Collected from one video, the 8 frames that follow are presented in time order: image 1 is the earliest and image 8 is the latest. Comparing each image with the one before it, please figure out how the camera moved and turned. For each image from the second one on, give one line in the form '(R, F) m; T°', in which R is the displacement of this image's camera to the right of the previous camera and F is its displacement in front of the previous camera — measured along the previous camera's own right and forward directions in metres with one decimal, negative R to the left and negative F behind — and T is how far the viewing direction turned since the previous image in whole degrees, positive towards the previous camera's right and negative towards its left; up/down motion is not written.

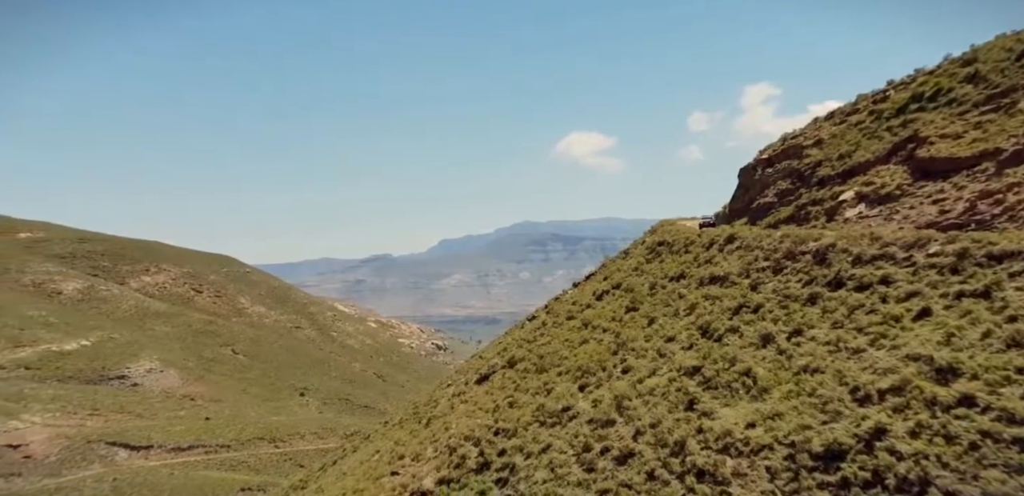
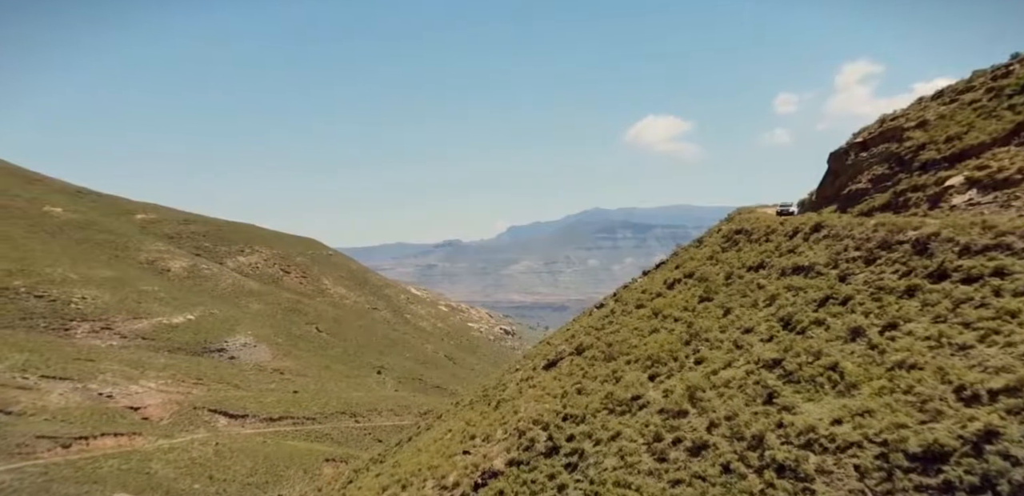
(-0.2, +0.8) m; -5°
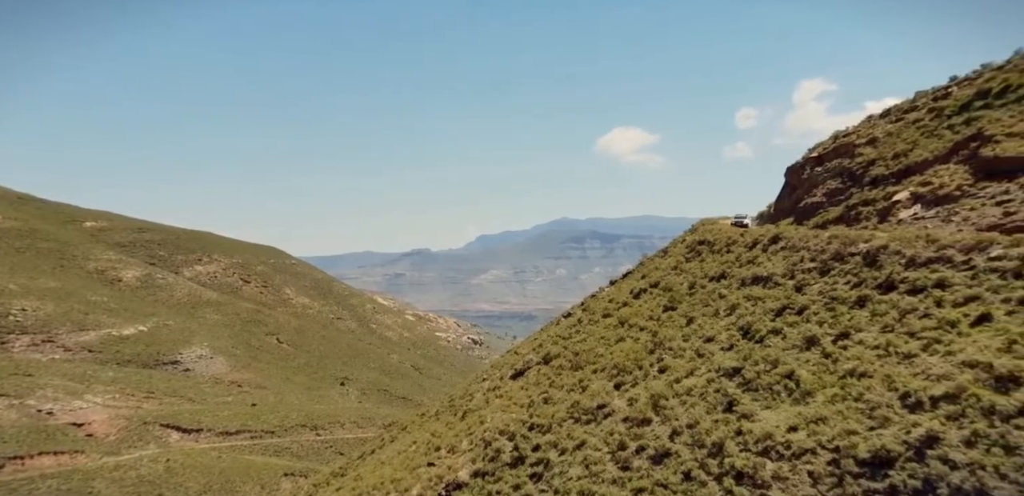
(+0.1, -0.5) m; +2°
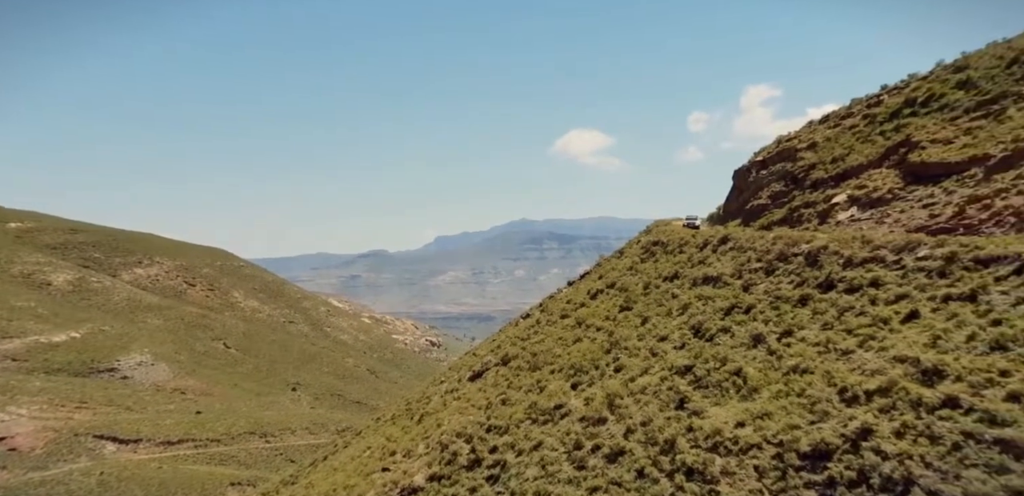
(+0.1, -0.5) m; +3°
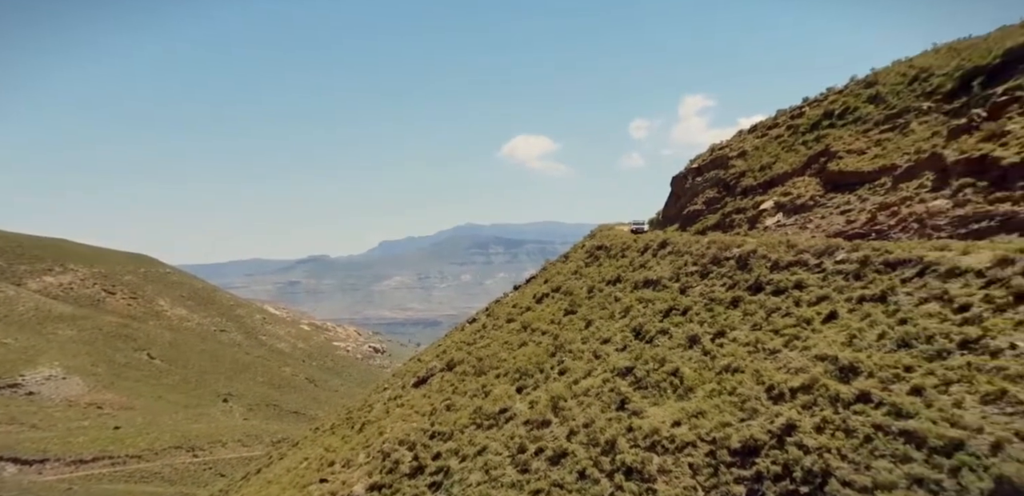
(+0.1, -0.6) m; +4°
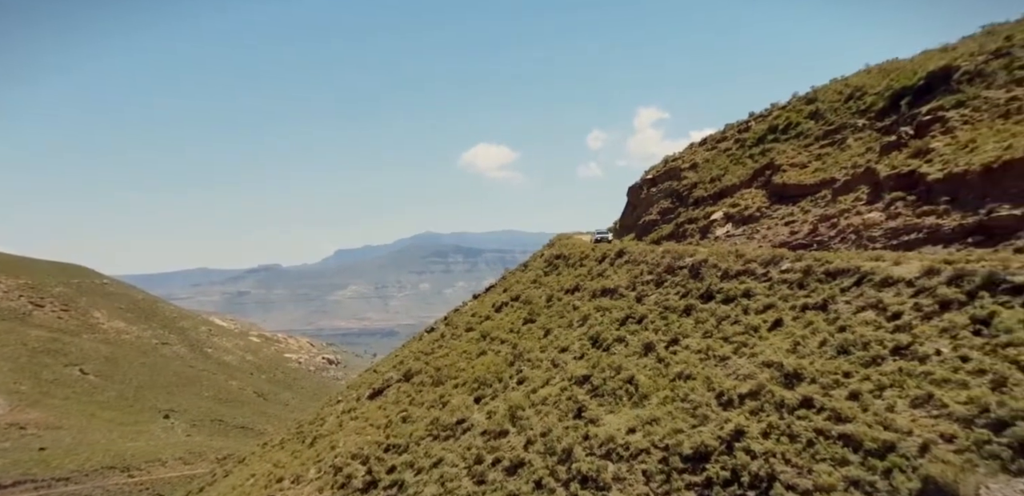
(+0.1, -0.3) m; +3°
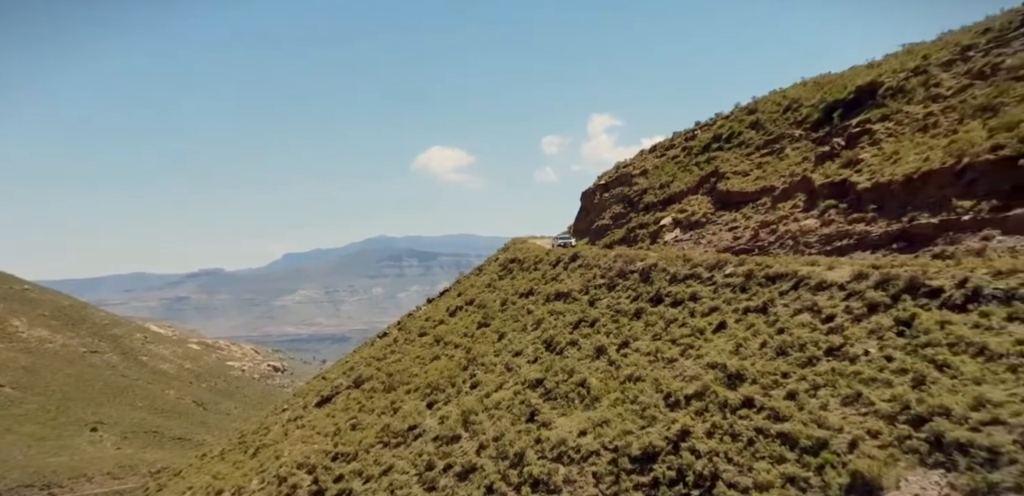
(+0.1, -0.3) m; +3°
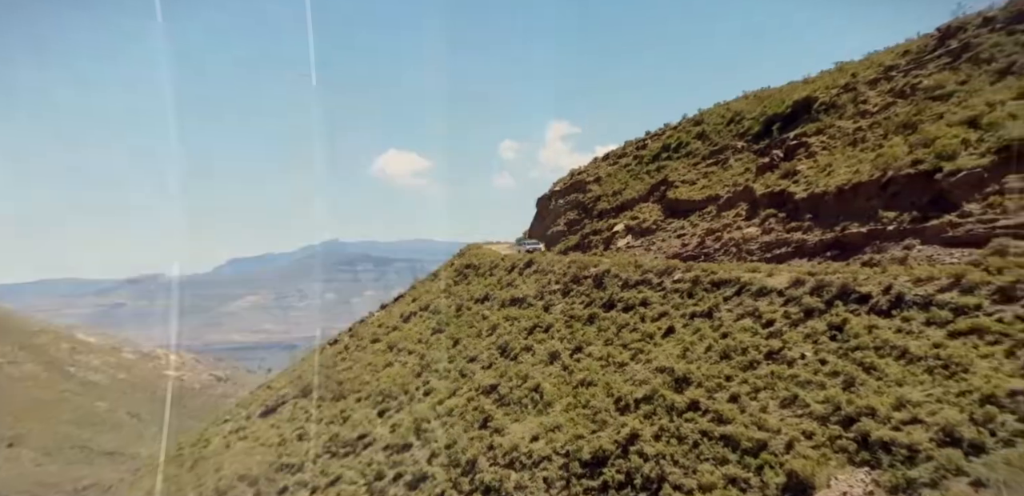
(+0.1, -0.3) m; +3°
